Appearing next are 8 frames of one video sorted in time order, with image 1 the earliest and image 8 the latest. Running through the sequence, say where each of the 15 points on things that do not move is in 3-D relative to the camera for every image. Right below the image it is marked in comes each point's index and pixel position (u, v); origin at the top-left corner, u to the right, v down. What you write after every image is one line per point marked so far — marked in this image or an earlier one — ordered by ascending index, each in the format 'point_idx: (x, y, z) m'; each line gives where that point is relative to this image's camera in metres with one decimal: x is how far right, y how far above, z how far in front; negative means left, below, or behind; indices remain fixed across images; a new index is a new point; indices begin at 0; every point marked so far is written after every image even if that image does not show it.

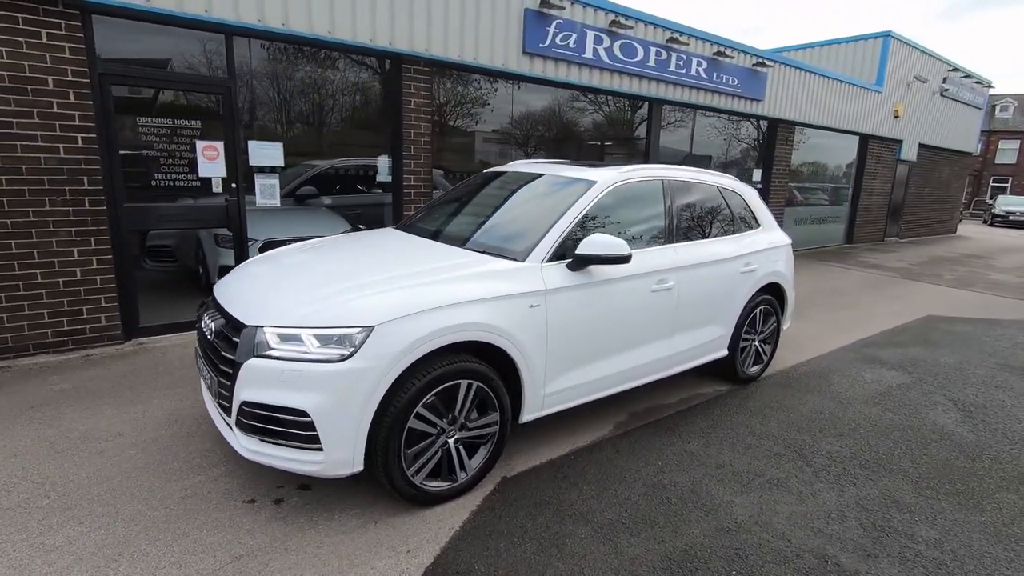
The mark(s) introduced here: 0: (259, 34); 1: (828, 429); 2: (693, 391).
0: (-2.2, +2.2, +5.2) m
1: (+2.2, -1.0, +4.1) m
2: (+1.4, -0.8, +4.6) m
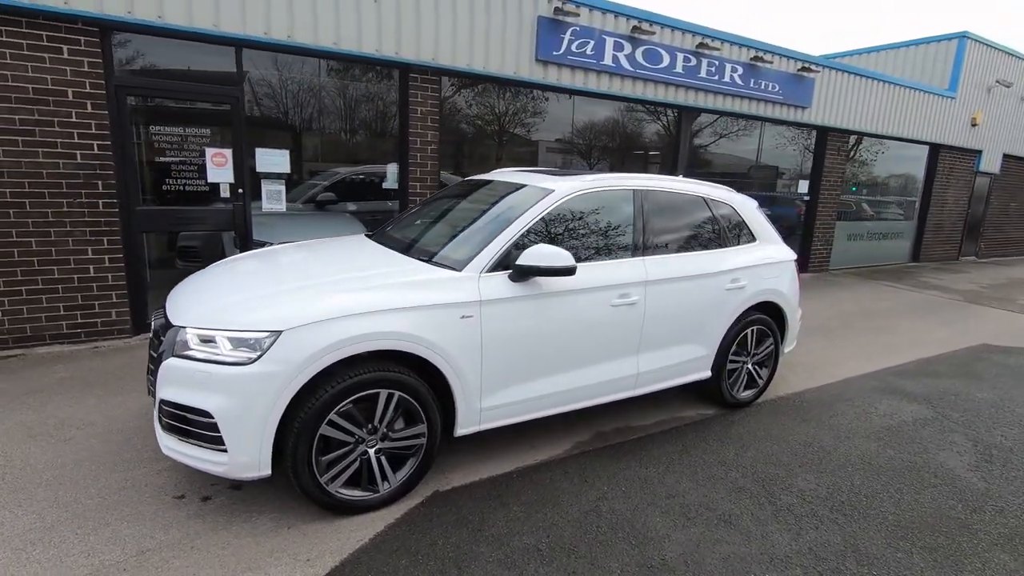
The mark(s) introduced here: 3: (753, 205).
0: (-2.2, +2.2, +5.4) m
1: (+1.9, -1.1, +3.7) m
2: (+1.2, -0.9, +4.4) m
3: (+1.9, +0.7, +4.6) m
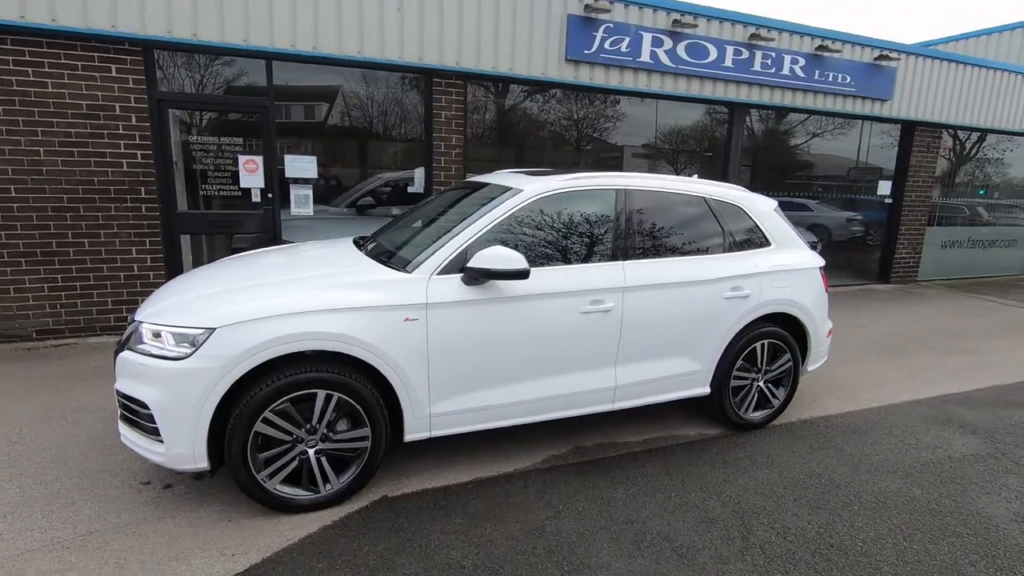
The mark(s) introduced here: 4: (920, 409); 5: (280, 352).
0: (-2.1, +2.2, +5.7) m
1: (+1.7, -1.2, +3.3) m
2: (+1.1, -1.0, +4.1) m
3: (+1.8, +0.6, +4.2) m
4: (+3.2, -0.9, +4.6) m
5: (-1.1, -0.3, +2.8) m
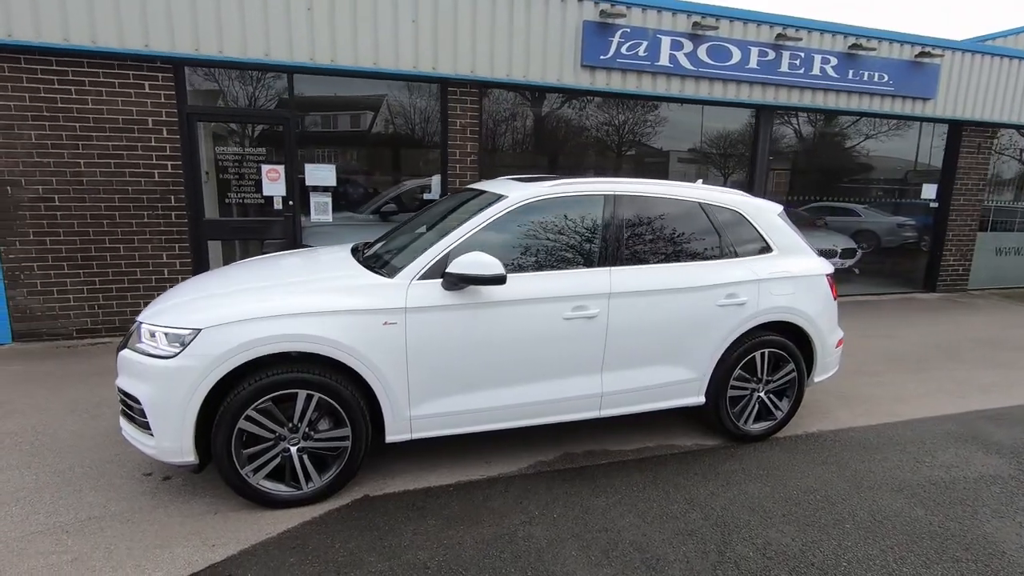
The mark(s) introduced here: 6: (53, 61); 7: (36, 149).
0: (-1.9, +2.2, +5.9) m
1: (+1.5, -1.2, +3.2) m
2: (+1.0, -1.0, +4.0) m
3: (+1.8, +0.5, +4.1) m
4: (+3.2, -1.0, +4.4) m
5: (-1.3, -0.3, +2.9) m
6: (-4.0, +2.0, +5.1) m
7: (-4.2, +1.2, +5.2) m
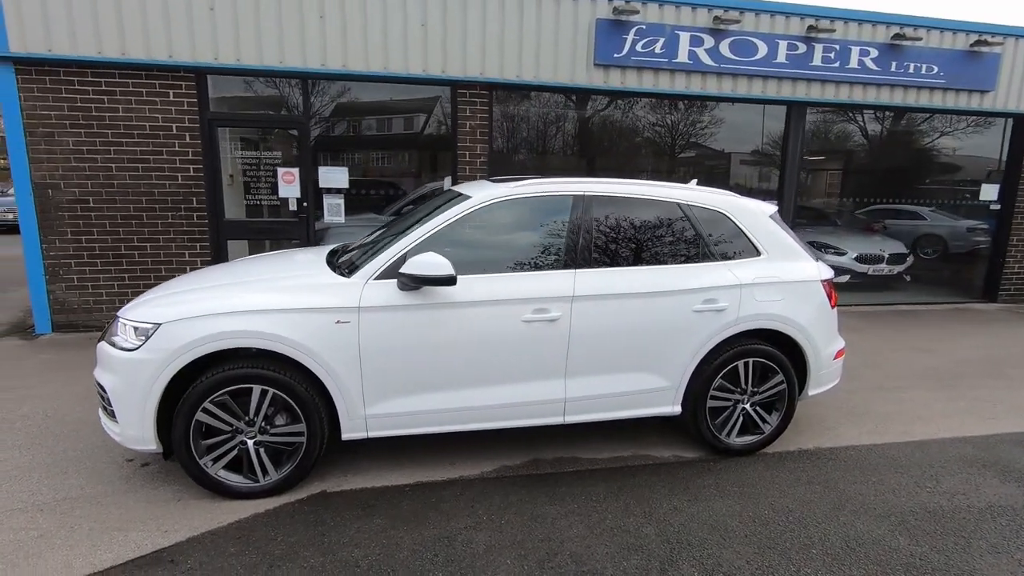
0: (-1.9, +2.2, +6.1) m
1: (+1.3, -1.3, +3.0) m
2: (+0.9, -1.1, +3.8) m
3: (+1.7, +0.5, +3.8) m
4: (+3.0, -1.1, +4.0) m
5: (-1.5, -0.3, +3.0) m
6: (-4.0, +2.0, +5.5) m
7: (-4.2, +1.3, +5.6) m
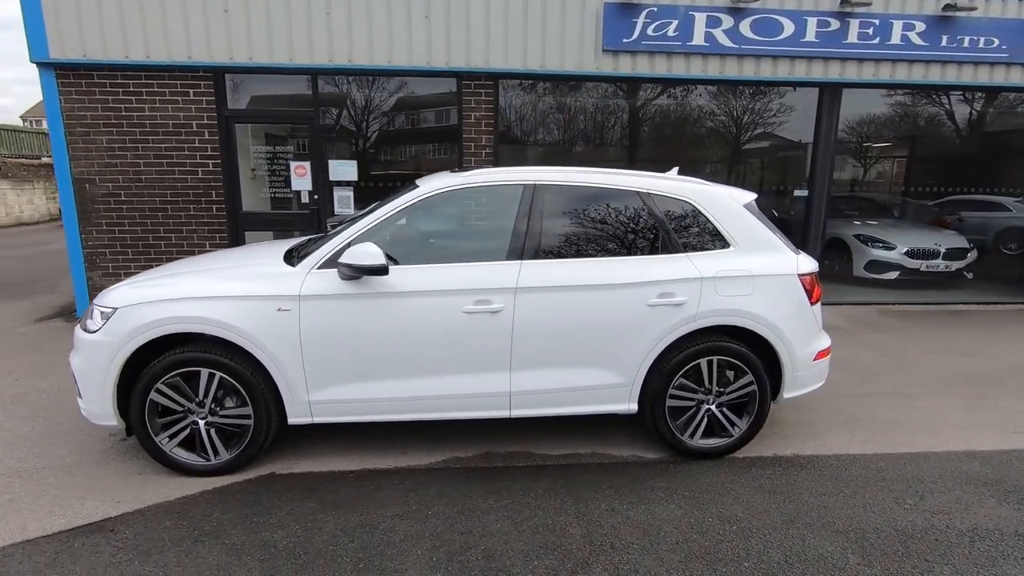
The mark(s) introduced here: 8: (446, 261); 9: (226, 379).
0: (-1.8, +2.3, +6.2) m
1: (+0.9, -1.2, +2.8) m
2: (+0.6, -1.0, +3.7) m
3: (+1.4, +0.5, +3.6) m
4: (+2.7, -1.1, +3.6) m
5: (-1.9, -0.2, +3.2) m
6: (-4.0, +2.1, +5.9) m
7: (-4.2, +1.4, +6.0) m
8: (-0.4, +0.2, +3.3) m
9: (-1.6, -0.5, +3.3) m
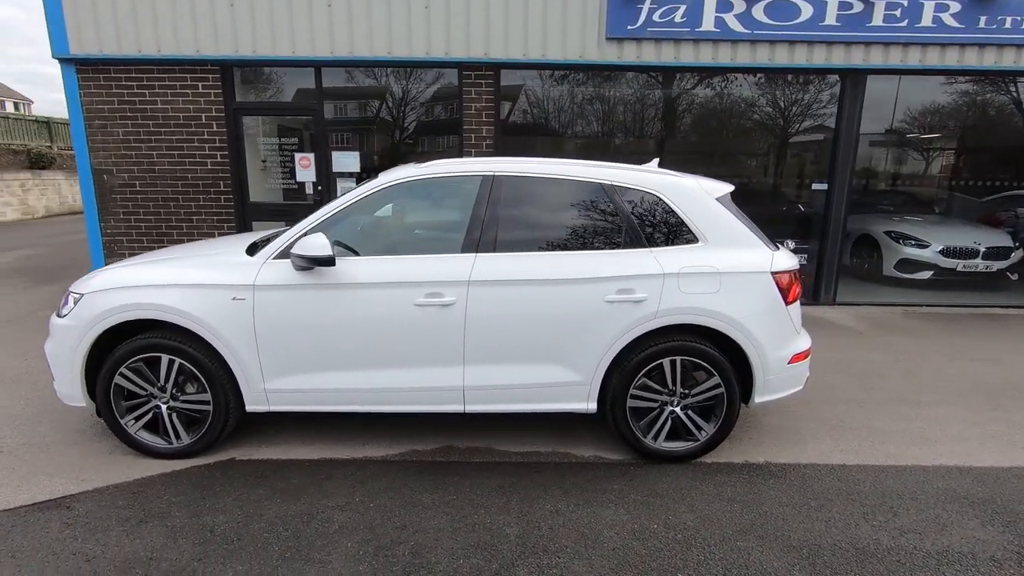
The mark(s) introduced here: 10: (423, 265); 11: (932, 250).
0: (-1.8, +2.4, +6.3) m
1: (+0.5, -1.2, +2.7) m
2: (+0.3, -1.0, +3.6) m
3: (+1.2, +0.5, +3.4) m
4: (+2.5, -1.1, +3.3) m
5: (-2.1, -0.2, +3.3) m
6: (-4.0, +2.3, +6.1) m
7: (-4.2, +1.5, +6.3) m
8: (-0.6, +0.2, +3.3) m
9: (-1.9, -0.4, +3.4) m
10: (-0.5, +0.1, +3.3) m
11: (+4.9, +0.5, +6.9) m
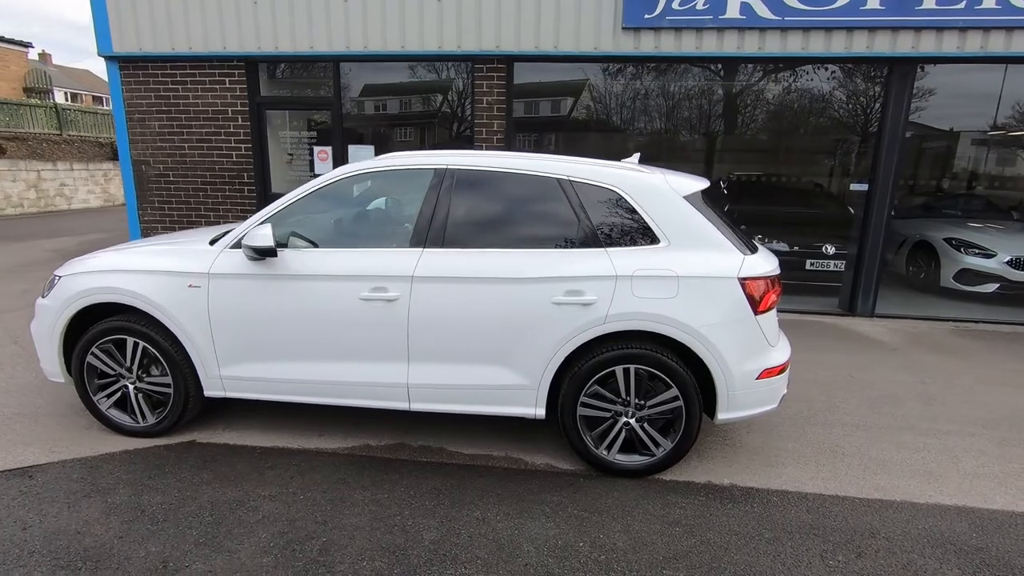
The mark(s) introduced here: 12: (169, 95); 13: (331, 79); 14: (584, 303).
0: (-1.6, +2.5, +6.3) m
1: (+0.1, -1.2, +2.5) m
2: (0.0, -1.0, +3.5) m
3: (+0.9, +0.5, +3.2) m
4: (+2.1, -1.1, +2.9) m
5: (-2.4, -0.1, +3.5) m
6: (-3.8, +2.4, +6.5) m
7: (-4.0, +1.7, +6.7) m
8: (-0.9, +0.2, +3.3) m
9: (-2.1, -0.4, +3.5) m
10: (-0.8, +0.2, +3.2) m
11: (+5.1, +0.3, +6.2) m
12: (-3.8, +2.1, +6.5) m
13: (-2.0, +2.3, +6.5) m
14: (+0.3, -0.1, +3.0) m
